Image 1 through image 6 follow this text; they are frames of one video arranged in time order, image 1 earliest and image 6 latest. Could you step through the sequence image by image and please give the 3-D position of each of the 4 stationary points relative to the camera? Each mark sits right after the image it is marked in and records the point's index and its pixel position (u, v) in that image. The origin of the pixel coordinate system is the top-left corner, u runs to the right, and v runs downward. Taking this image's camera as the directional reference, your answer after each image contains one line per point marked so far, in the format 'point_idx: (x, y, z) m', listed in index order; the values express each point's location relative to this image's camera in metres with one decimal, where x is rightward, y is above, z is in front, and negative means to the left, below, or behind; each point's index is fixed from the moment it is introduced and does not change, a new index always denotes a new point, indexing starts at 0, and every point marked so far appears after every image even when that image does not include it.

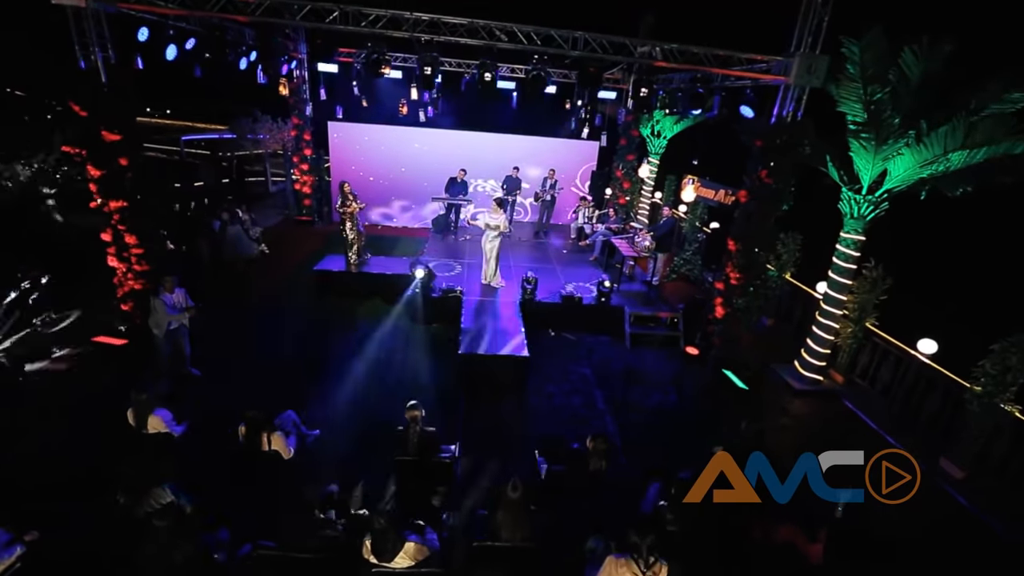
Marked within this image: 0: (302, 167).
0: (-6.4, +3.7, +14.6) m
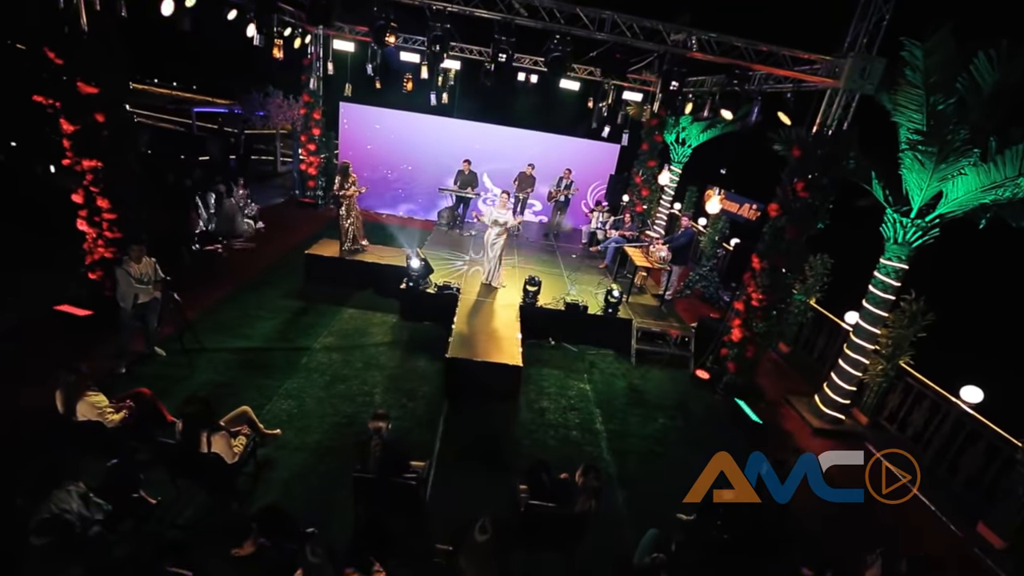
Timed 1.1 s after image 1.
0: (-5.9, +4.2, +14.0) m
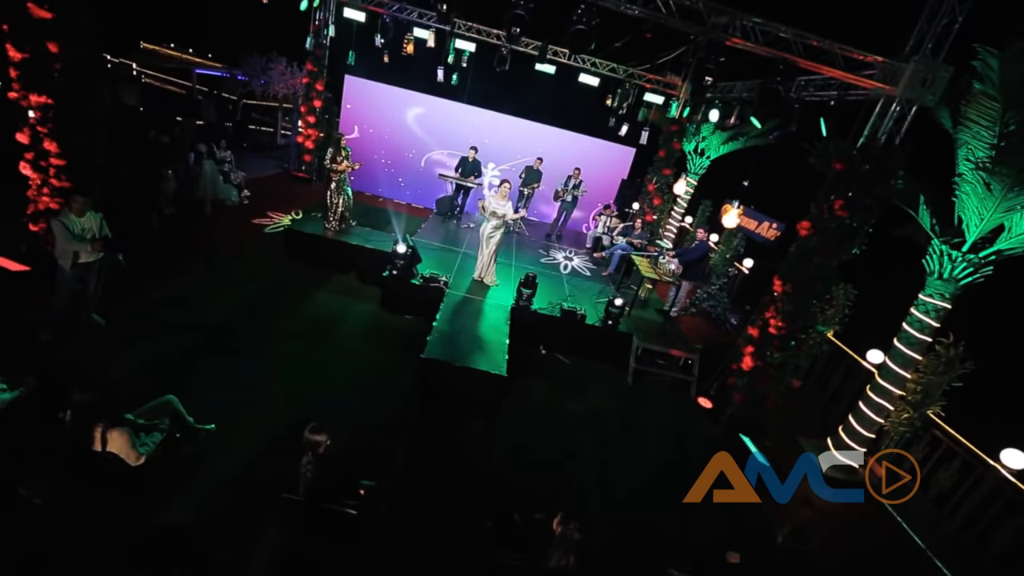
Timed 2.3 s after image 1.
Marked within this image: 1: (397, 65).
0: (-5.7, +4.7, +13.2) m
1: (-3.2, +6.3, +13.4) m
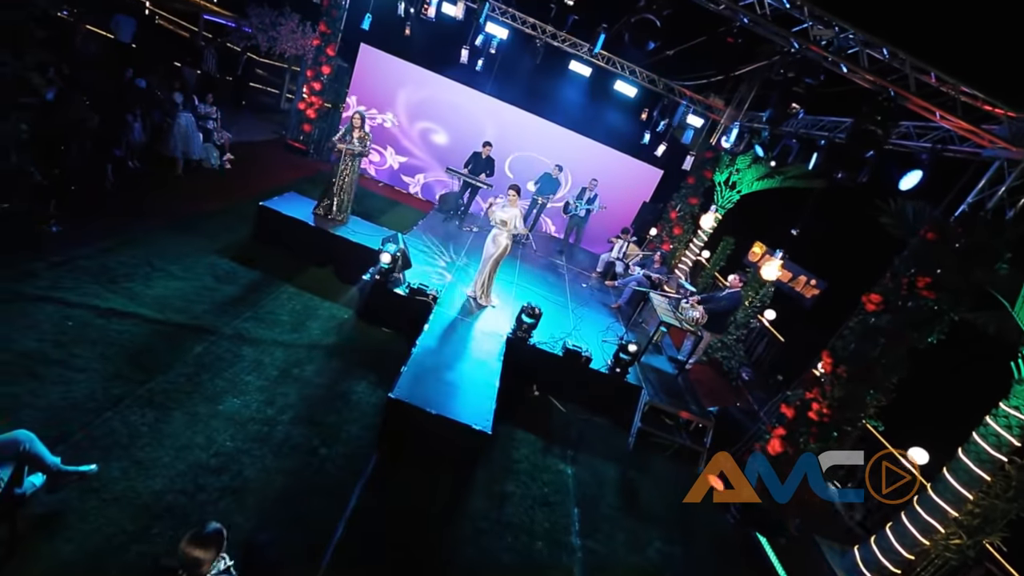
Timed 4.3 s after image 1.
0: (-5.0, +5.1, +11.9) m
1: (-2.4, +6.3, +12.1) m
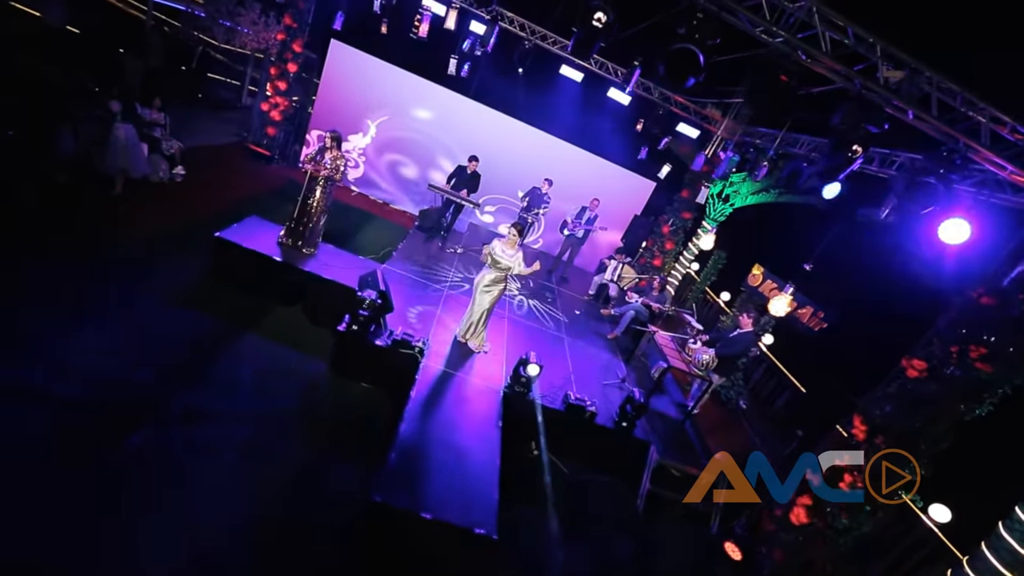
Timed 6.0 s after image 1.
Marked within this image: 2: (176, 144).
0: (-5.3, +4.6, +10.7) m
1: (-2.7, +5.8, +11.1) m
2: (-6.4, +2.7, +9.1) m
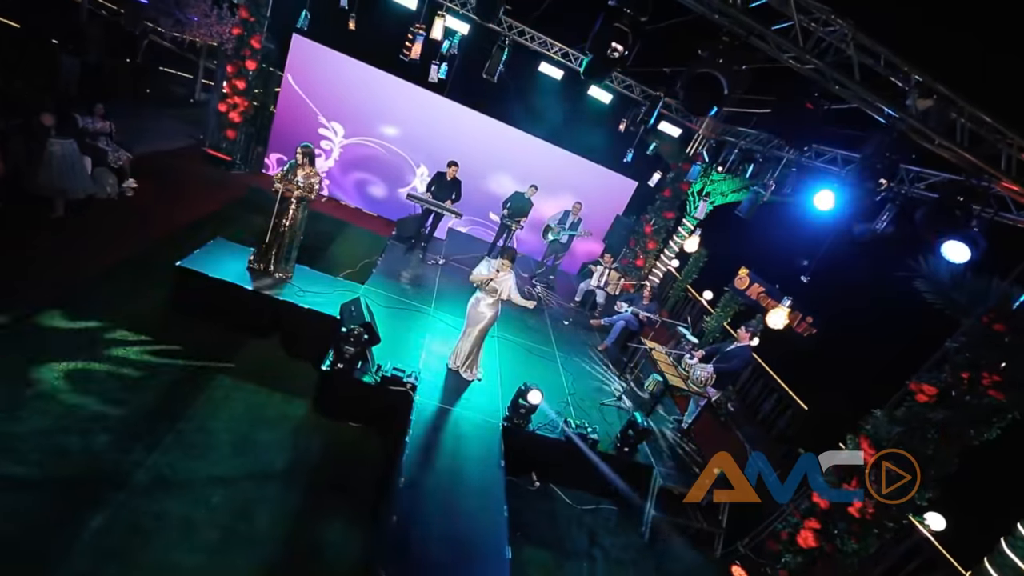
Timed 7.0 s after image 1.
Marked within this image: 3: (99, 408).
0: (-5.7, +4.2, +9.8) m
1: (-3.2, +5.5, +10.3) m
2: (-6.7, +2.3, +8.2) m
3: (-4.0, -1.2, +4.6) m
